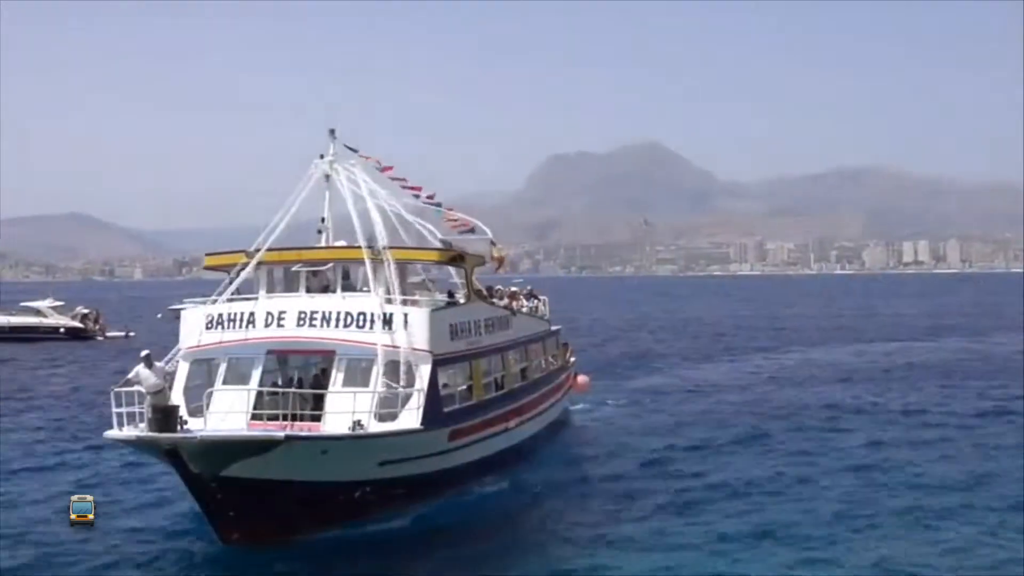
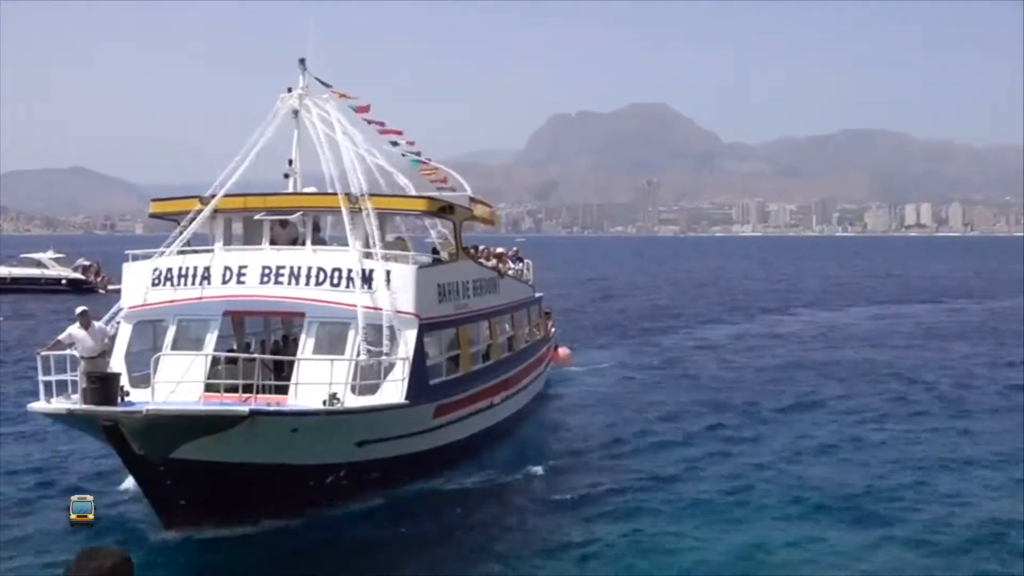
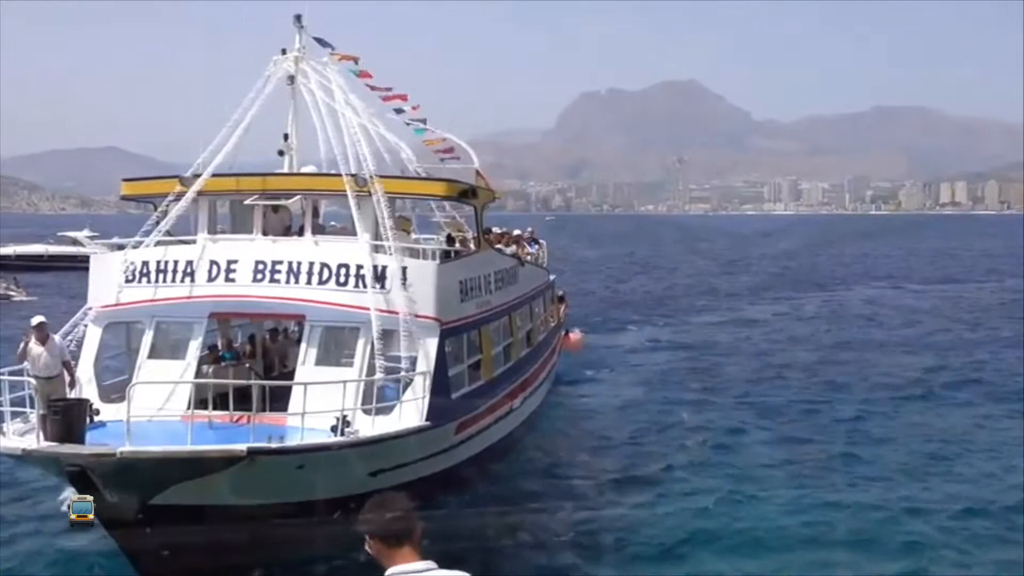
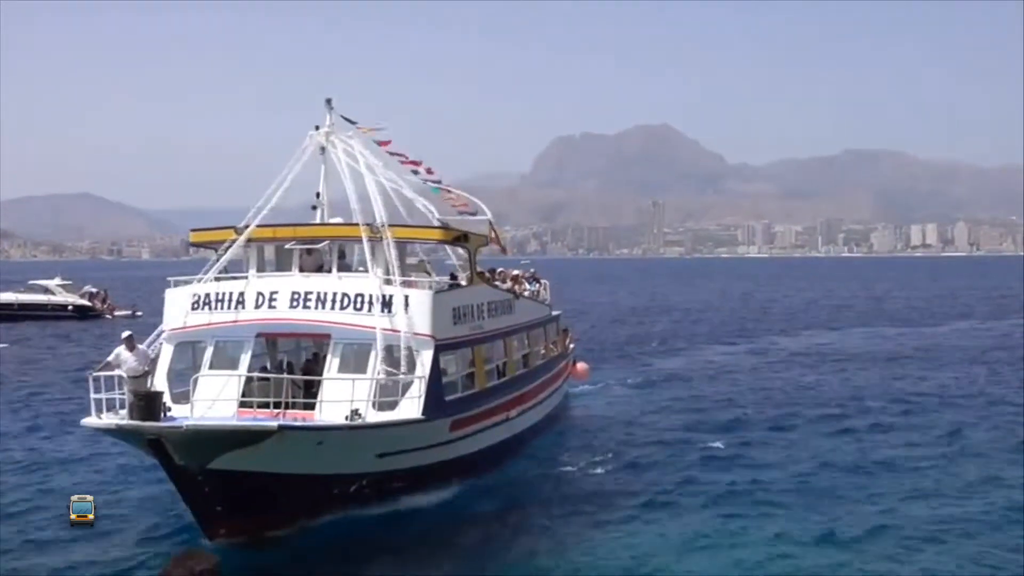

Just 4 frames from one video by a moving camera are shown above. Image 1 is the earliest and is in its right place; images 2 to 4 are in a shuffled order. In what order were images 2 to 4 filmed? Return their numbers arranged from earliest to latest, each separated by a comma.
4, 2, 3
